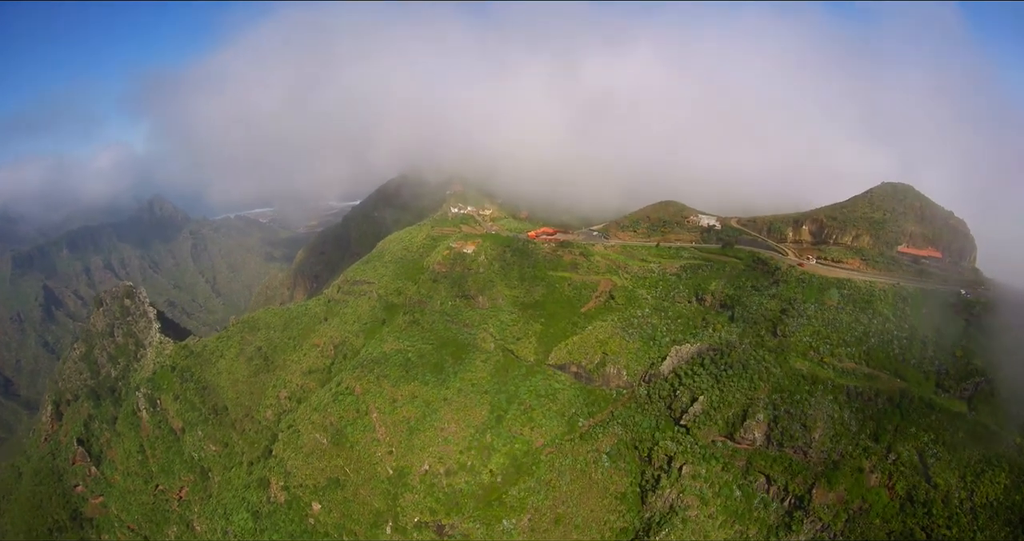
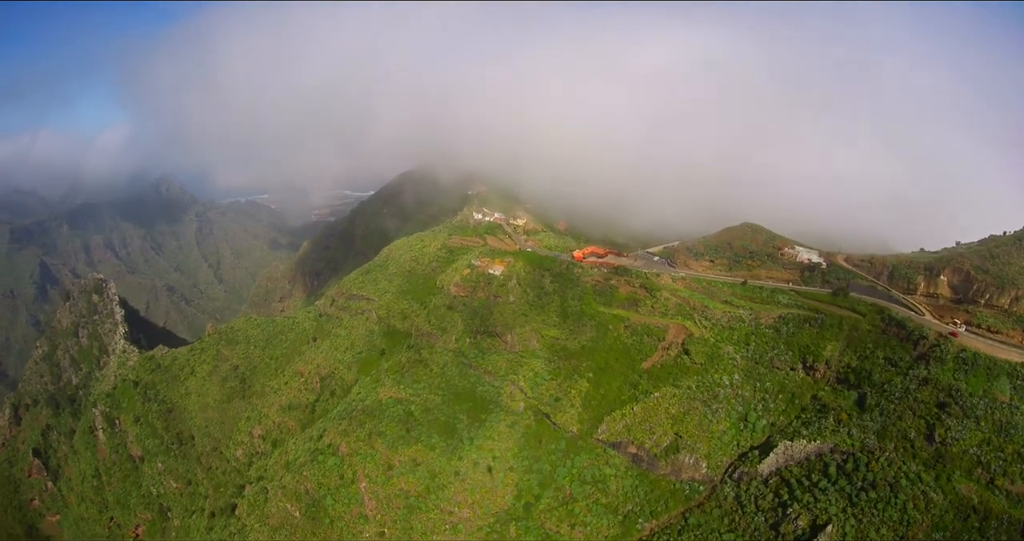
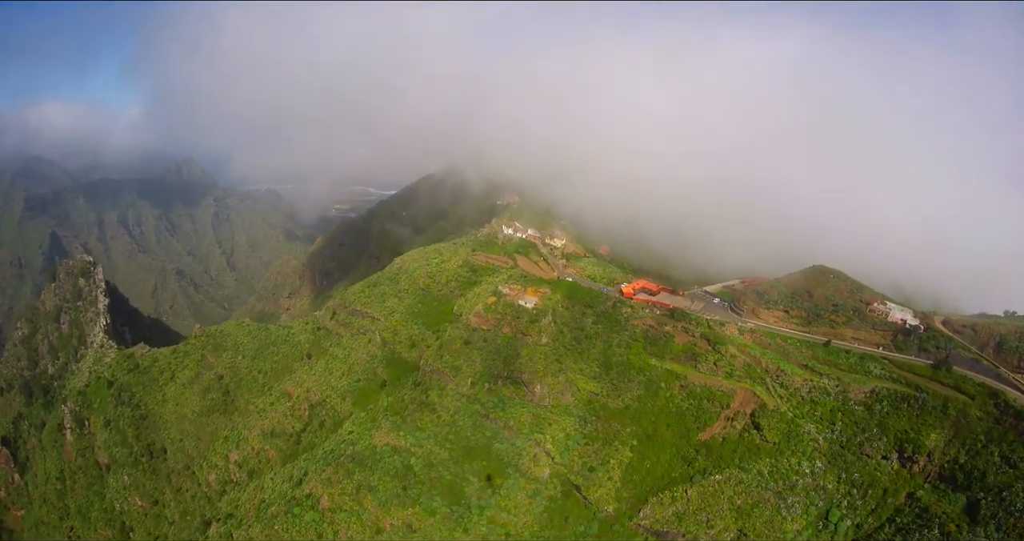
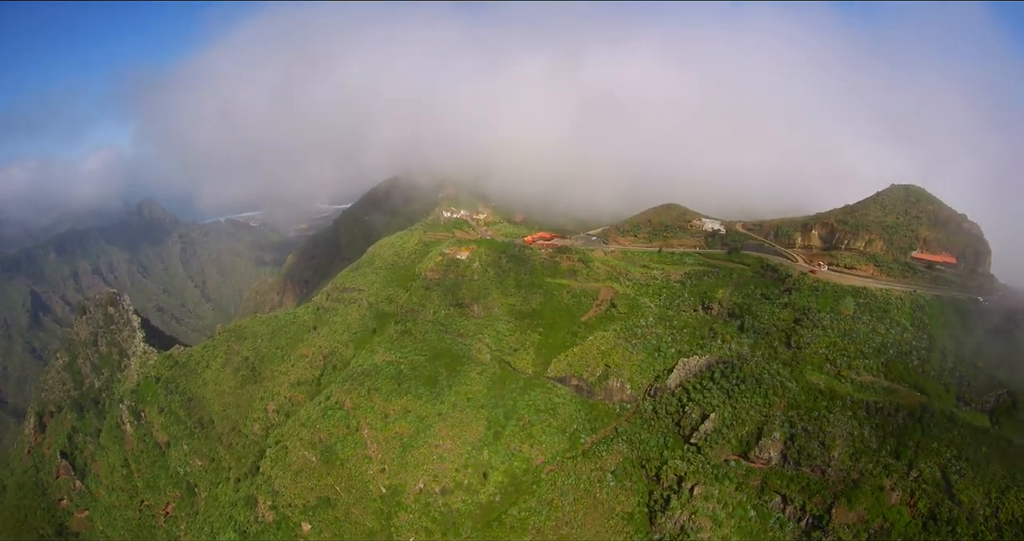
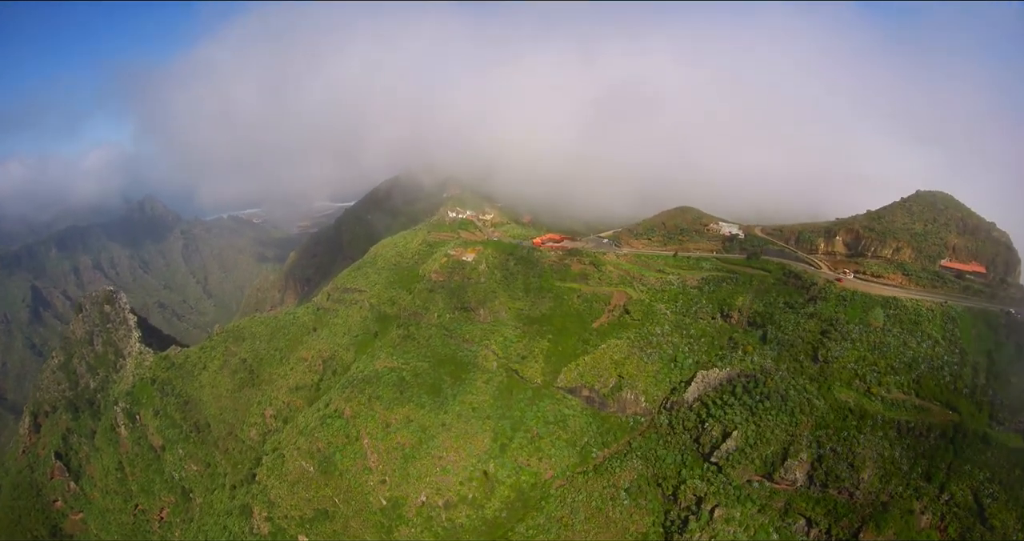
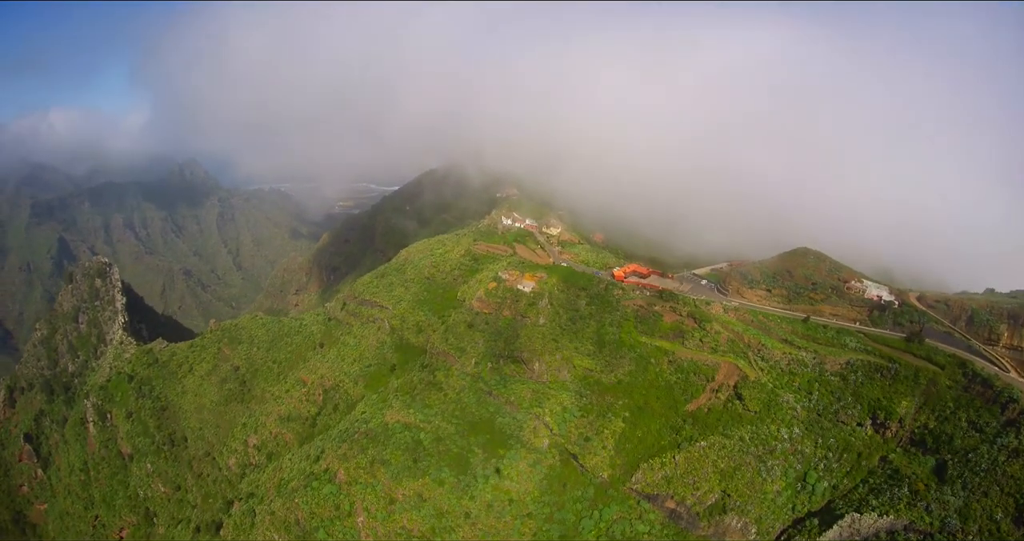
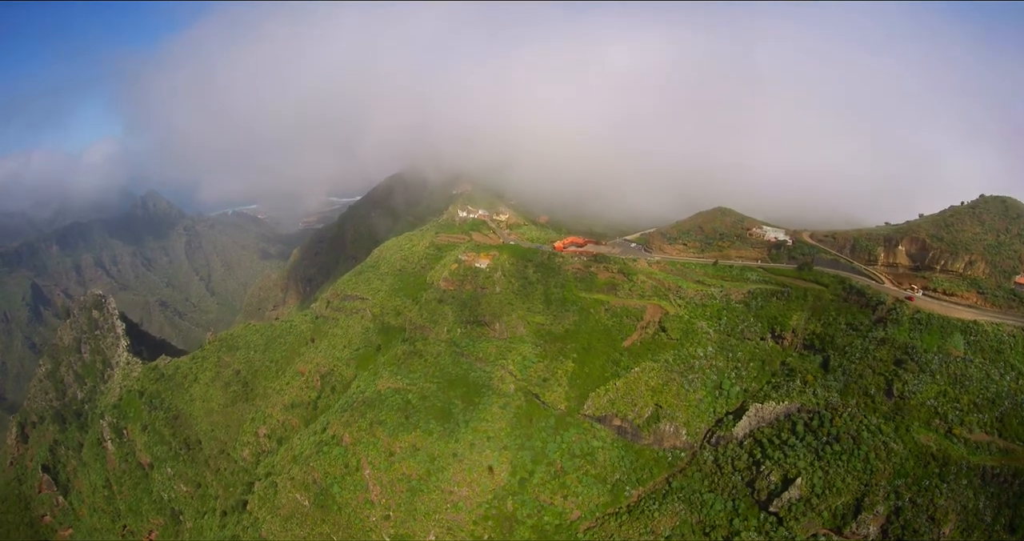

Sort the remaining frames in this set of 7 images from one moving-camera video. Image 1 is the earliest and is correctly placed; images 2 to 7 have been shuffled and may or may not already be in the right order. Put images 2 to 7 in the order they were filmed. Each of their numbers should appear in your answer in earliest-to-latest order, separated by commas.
4, 5, 7, 2, 6, 3
